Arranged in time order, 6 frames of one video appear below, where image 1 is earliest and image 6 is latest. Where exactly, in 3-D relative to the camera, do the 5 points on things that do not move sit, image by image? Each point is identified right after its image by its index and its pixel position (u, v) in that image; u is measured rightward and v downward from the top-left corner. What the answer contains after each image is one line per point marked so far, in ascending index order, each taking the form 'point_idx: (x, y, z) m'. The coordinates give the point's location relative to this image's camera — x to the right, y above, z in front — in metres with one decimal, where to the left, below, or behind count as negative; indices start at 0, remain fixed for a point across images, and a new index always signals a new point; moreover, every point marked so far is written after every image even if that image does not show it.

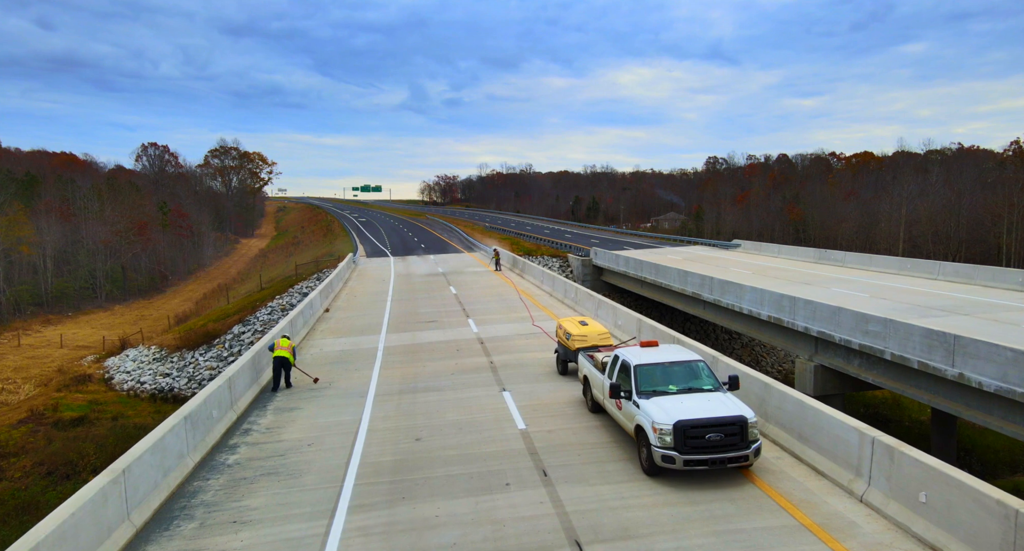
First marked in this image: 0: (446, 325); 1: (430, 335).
0: (-2.0, -1.5, +17.0) m
1: (-2.3, -1.7, +15.9) m
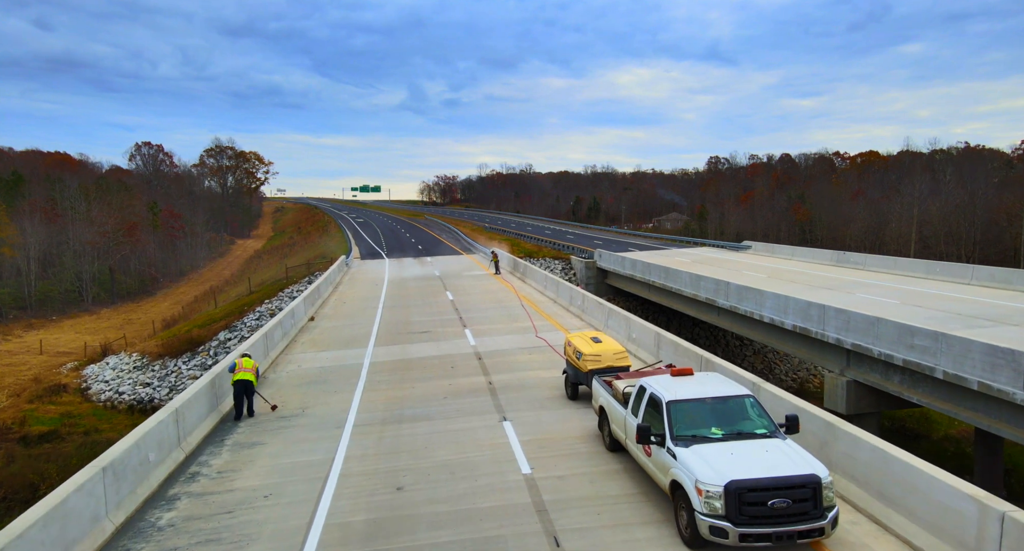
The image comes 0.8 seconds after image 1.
0: (-1.9, -1.7, +15.5) m
1: (-2.3, -1.8, +14.4) m
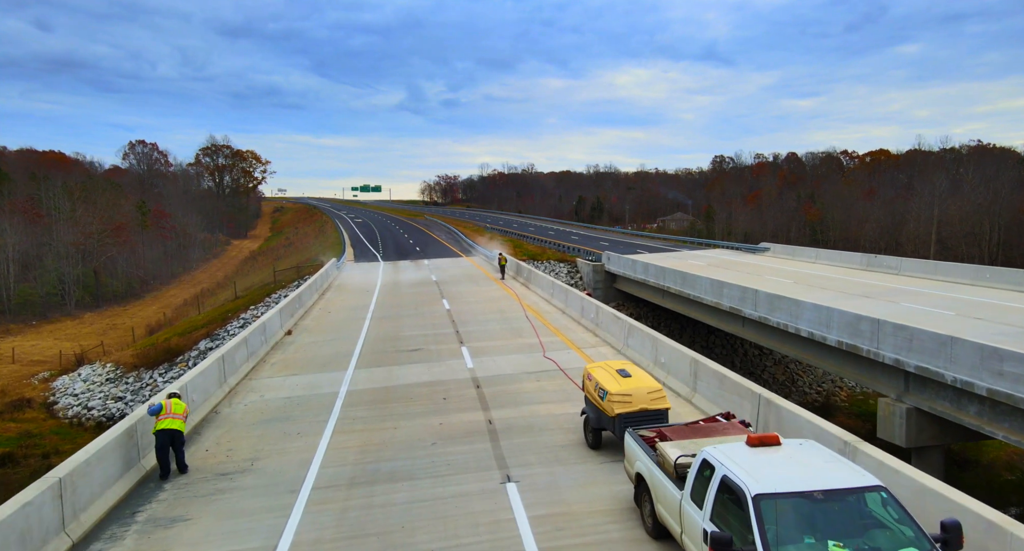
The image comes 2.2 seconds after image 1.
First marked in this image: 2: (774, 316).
0: (-1.8, -1.9, +13.4) m
1: (-2.2, -2.1, +12.2) m
2: (+8.1, -1.3, +17.5) m
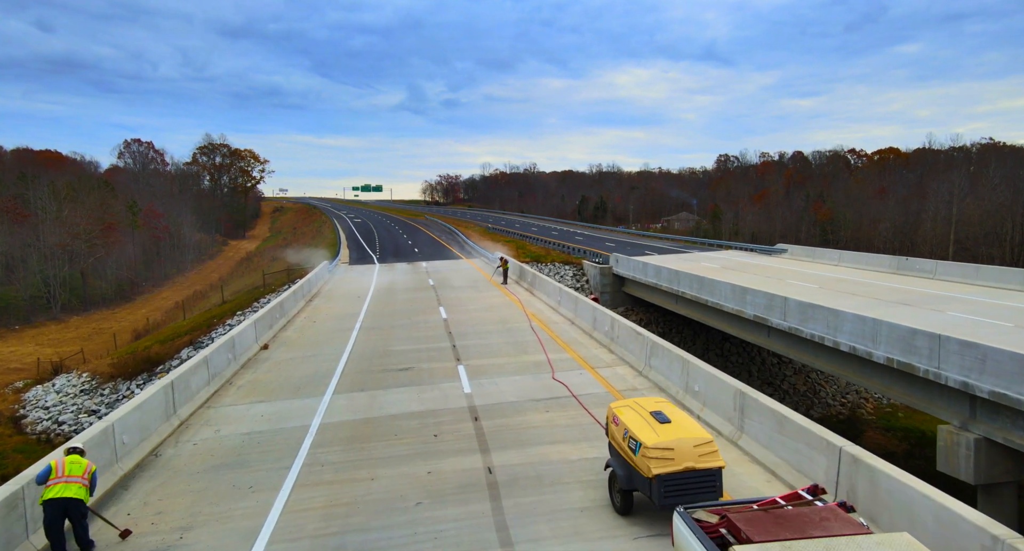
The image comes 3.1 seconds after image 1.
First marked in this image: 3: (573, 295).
0: (-1.8, -2.1, +11.6) m
1: (-2.1, -2.2, +10.5) m
2: (+8.2, -1.4, +15.7) m
3: (+1.8, -0.5, +16.4) m
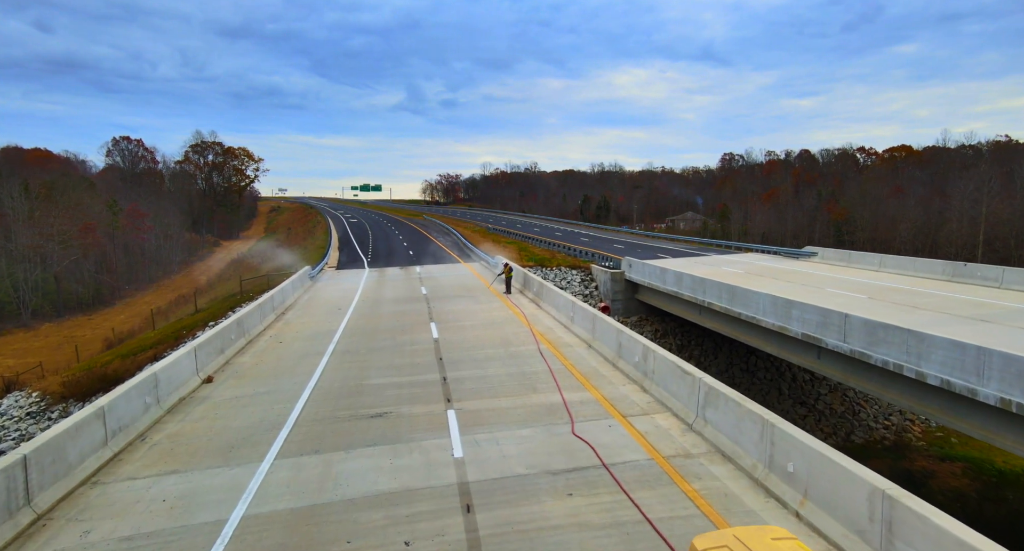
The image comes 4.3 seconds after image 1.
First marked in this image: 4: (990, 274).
0: (-1.7, -2.4, +8.8) m
1: (-2.0, -2.5, +7.7) m
2: (+8.3, -1.7, +12.9) m
3: (+1.9, -0.8, +13.6) m
4: (+16.5, 0.0, +19.6) m
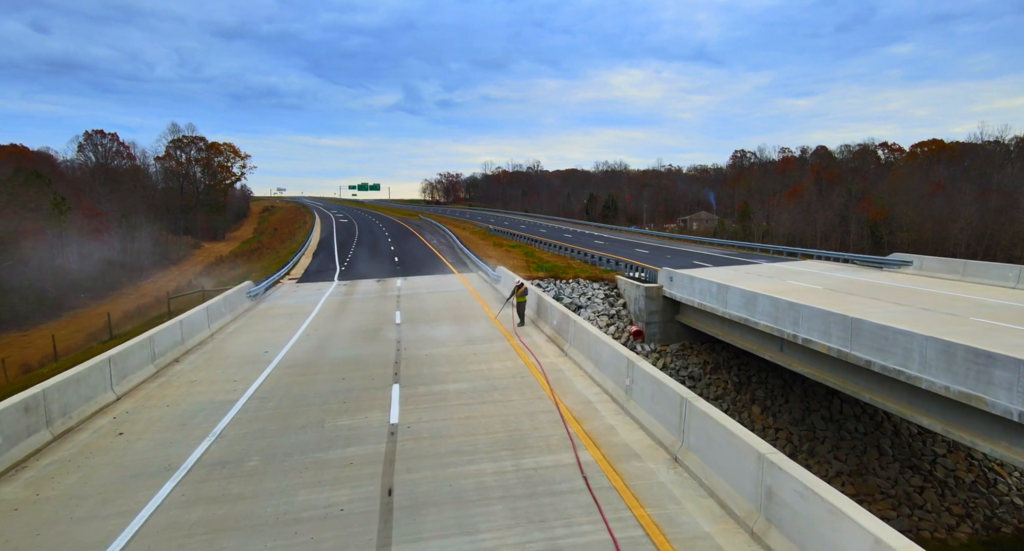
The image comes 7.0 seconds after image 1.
0: (-1.5, -3.0, +2.4) m
1: (-1.9, -3.2, +1.3) m
2: (+8.5, -2.3, +6.5) m
3: (+2.1, -1.5, +7.2) m
4: (+16.7, -0.6, +13.2) m
